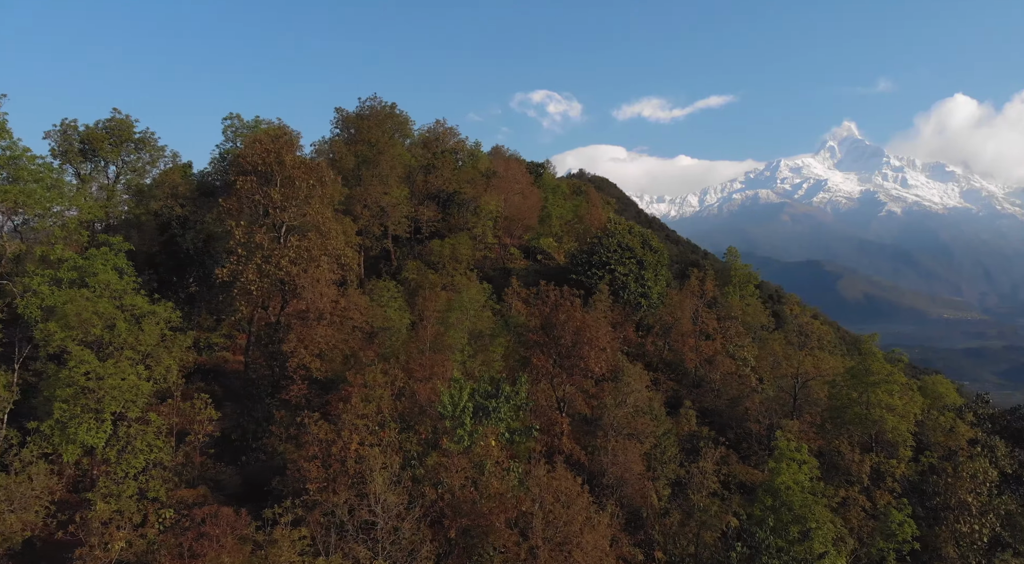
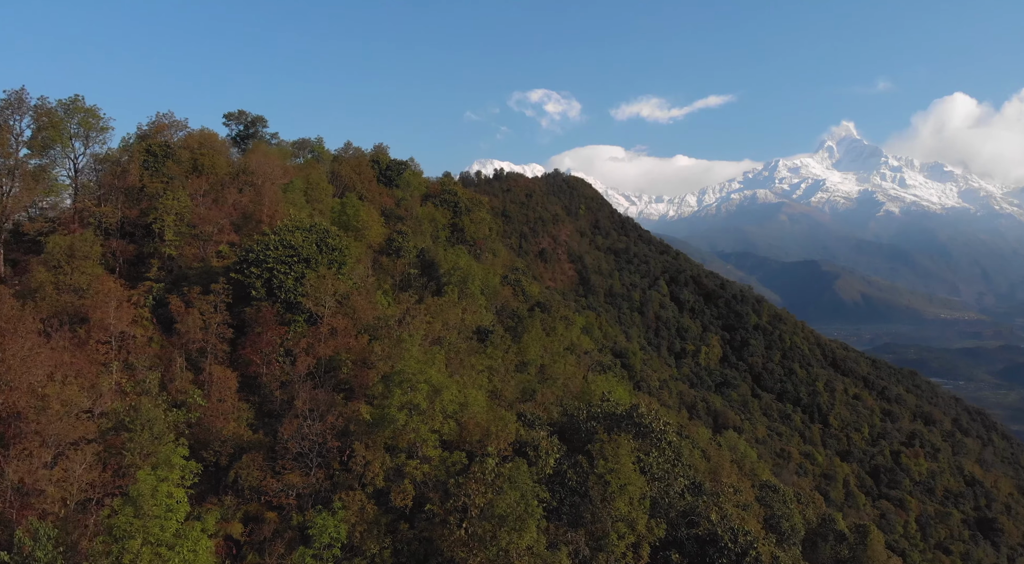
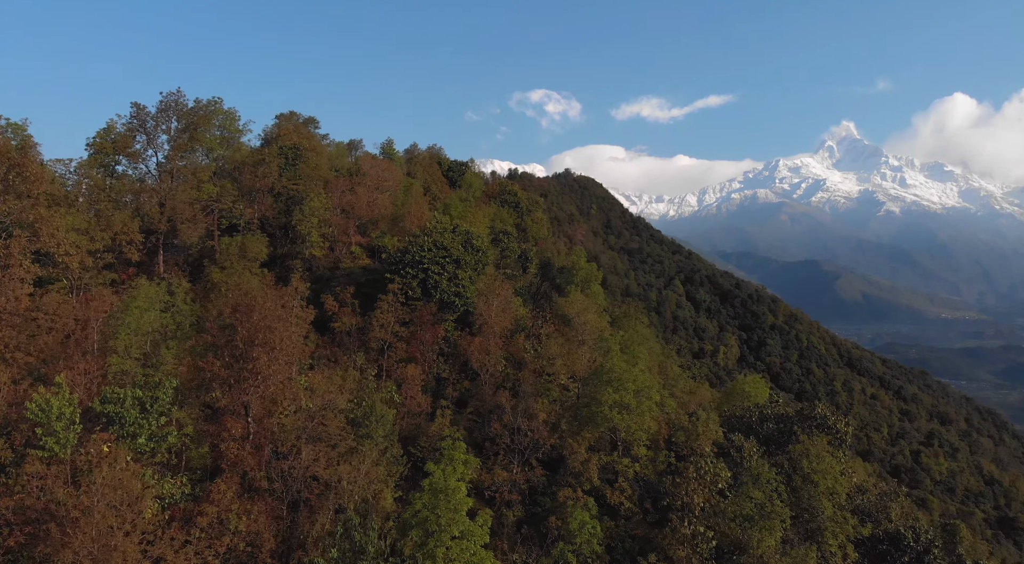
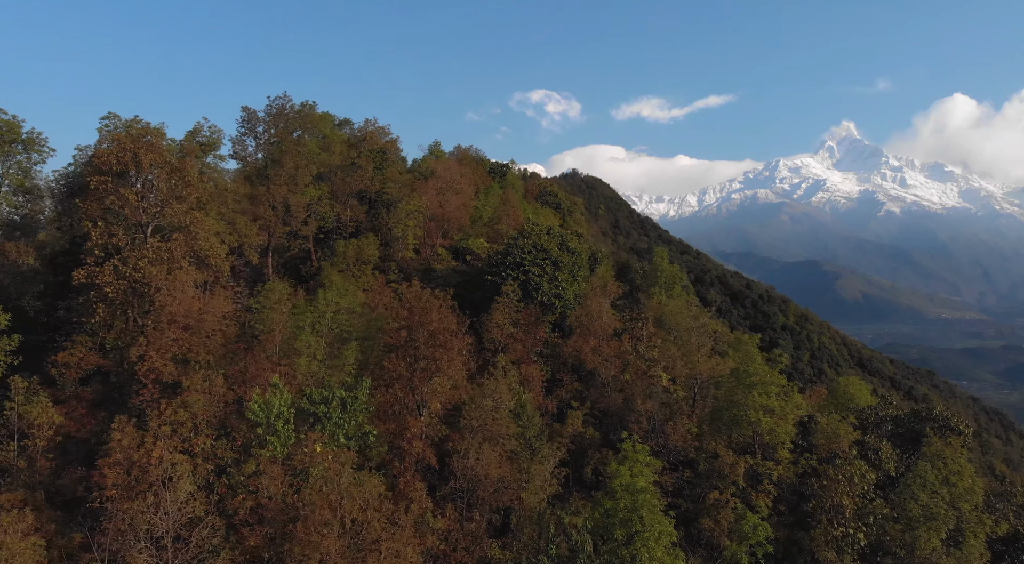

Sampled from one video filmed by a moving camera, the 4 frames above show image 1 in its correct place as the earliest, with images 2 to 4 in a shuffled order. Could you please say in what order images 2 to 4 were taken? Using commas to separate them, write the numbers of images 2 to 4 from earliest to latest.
4, 3, 2
